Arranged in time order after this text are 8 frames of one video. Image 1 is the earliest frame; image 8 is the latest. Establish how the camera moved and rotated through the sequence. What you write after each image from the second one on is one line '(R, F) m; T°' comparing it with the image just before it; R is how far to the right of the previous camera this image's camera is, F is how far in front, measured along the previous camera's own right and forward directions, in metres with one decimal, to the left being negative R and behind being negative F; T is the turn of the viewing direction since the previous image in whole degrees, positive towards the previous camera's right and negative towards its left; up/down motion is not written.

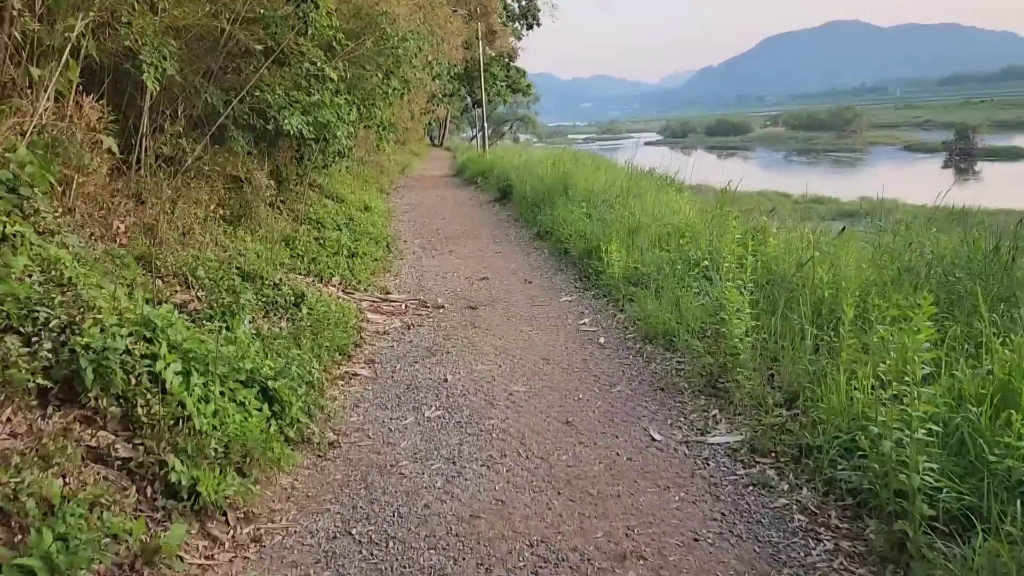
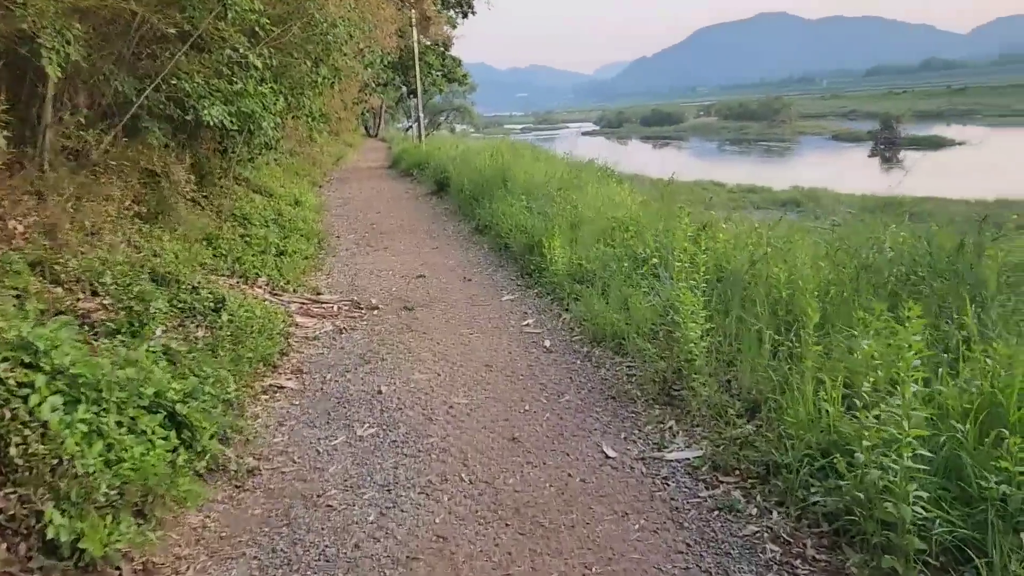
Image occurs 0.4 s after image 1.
(0.0, +0.3) m; +4°
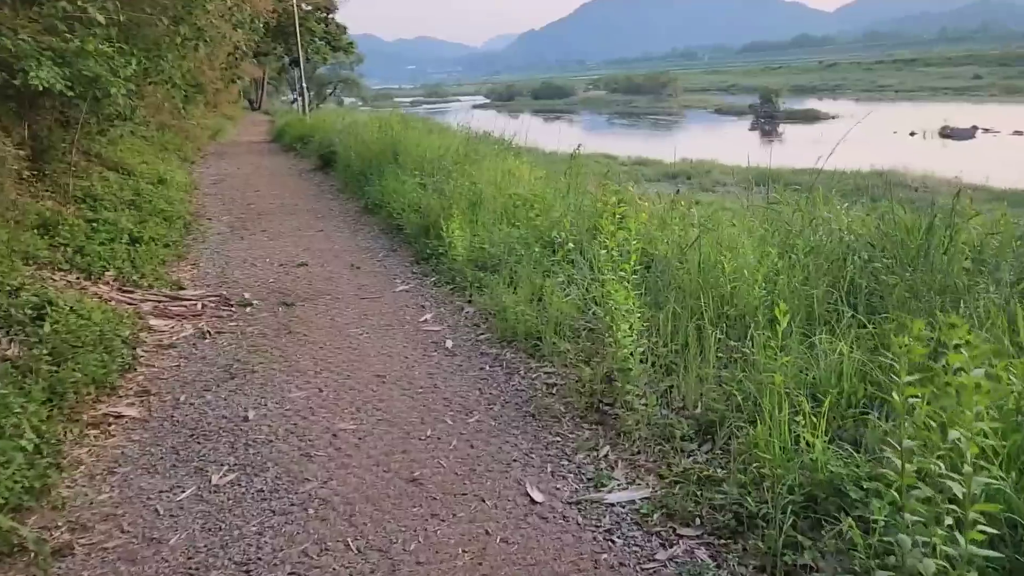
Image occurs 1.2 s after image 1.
(0.0, +0.7) m; +7°
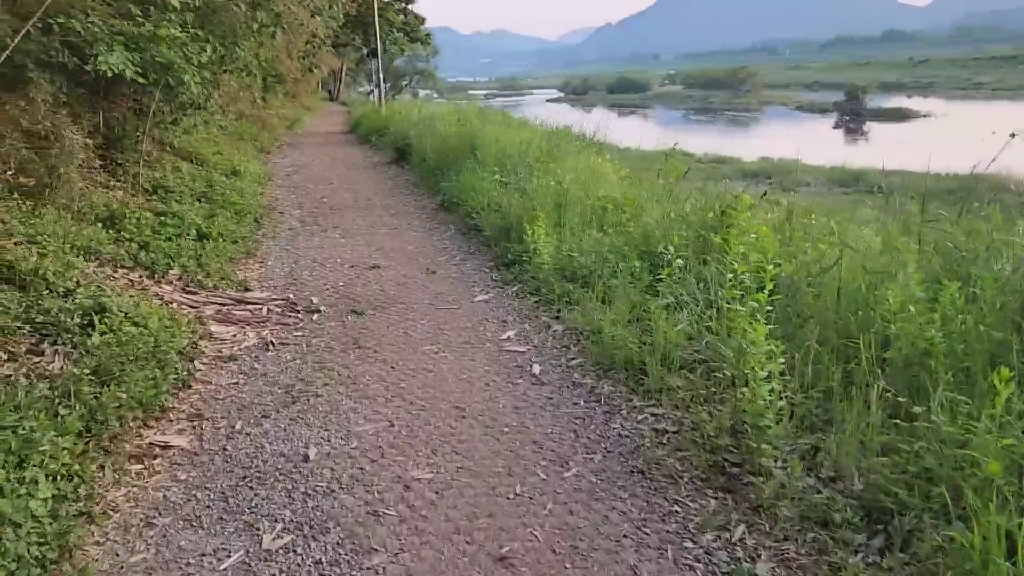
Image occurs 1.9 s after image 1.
(-0.1, +0.5) m; -5°
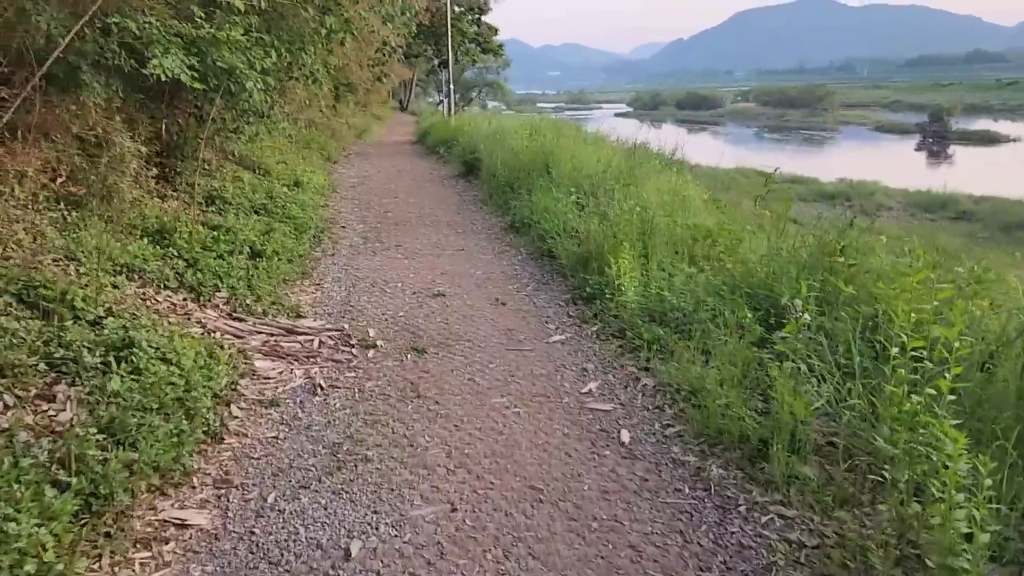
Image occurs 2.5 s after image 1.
(-0.1, +0.6) m; -4°
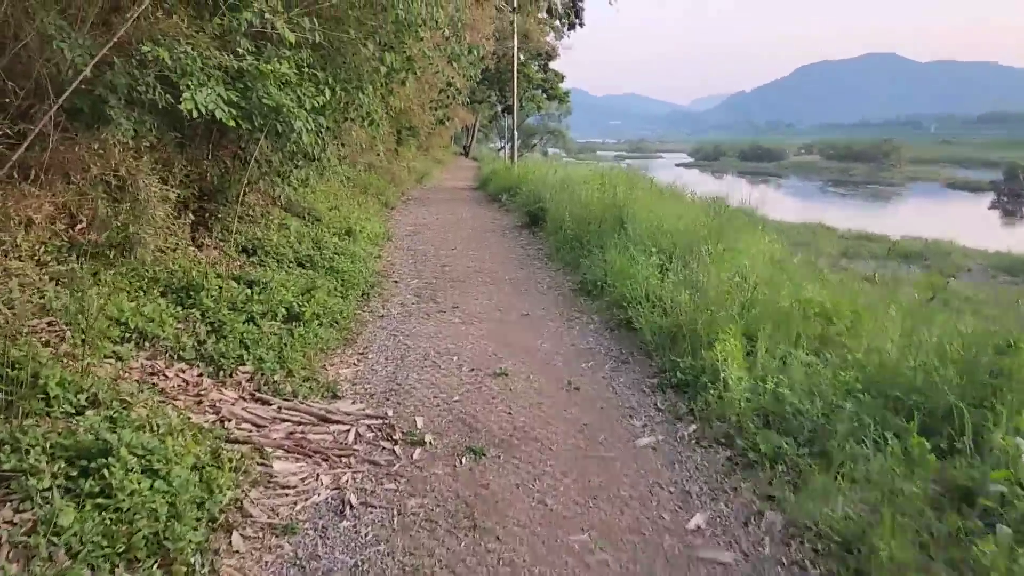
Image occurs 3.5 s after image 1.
(-0.1, +0.8) m; -4°
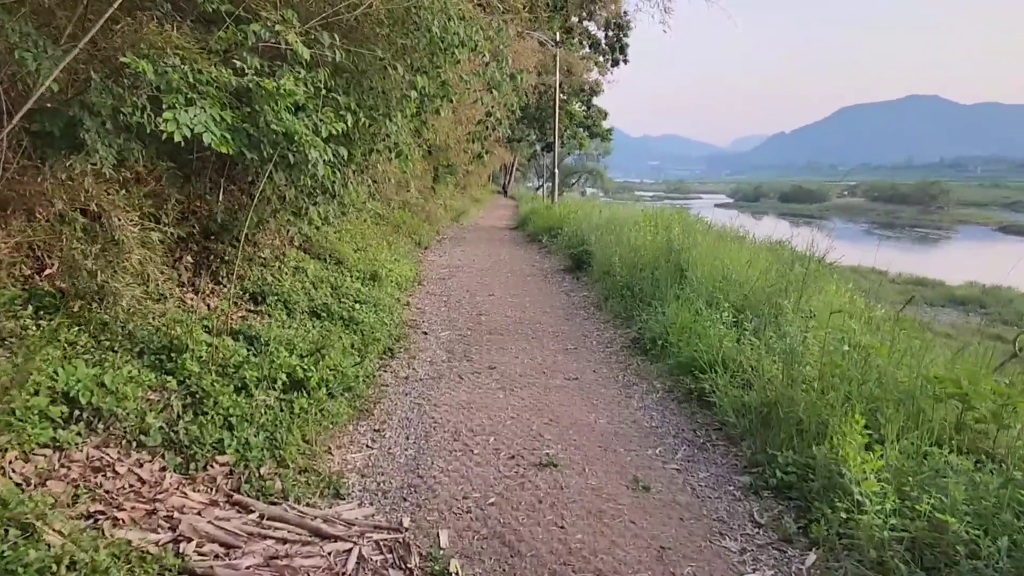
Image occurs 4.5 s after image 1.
(-0.1, +0.9) m; -2°
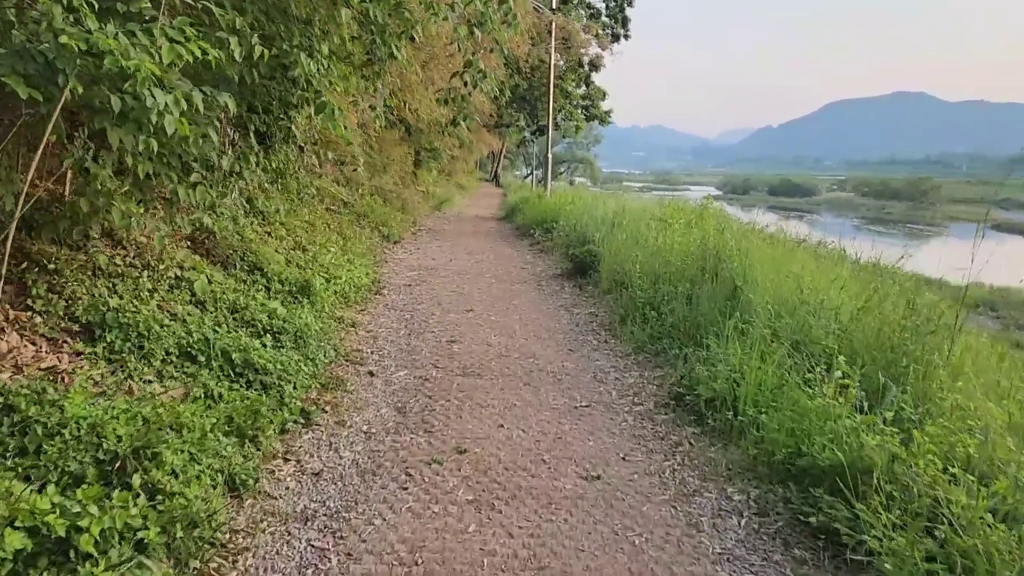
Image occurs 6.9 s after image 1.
(0.0, +2.1) m; +1°
